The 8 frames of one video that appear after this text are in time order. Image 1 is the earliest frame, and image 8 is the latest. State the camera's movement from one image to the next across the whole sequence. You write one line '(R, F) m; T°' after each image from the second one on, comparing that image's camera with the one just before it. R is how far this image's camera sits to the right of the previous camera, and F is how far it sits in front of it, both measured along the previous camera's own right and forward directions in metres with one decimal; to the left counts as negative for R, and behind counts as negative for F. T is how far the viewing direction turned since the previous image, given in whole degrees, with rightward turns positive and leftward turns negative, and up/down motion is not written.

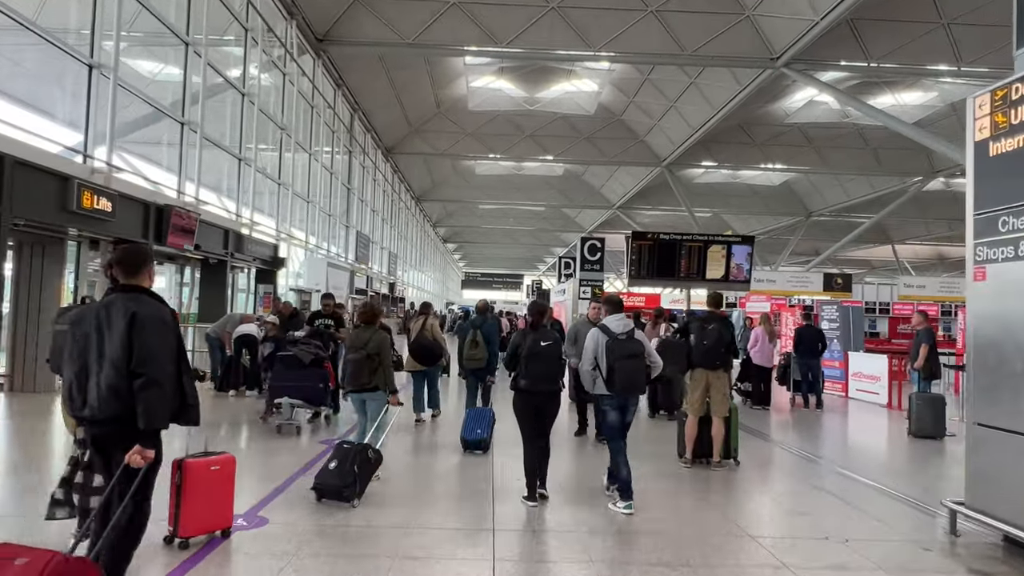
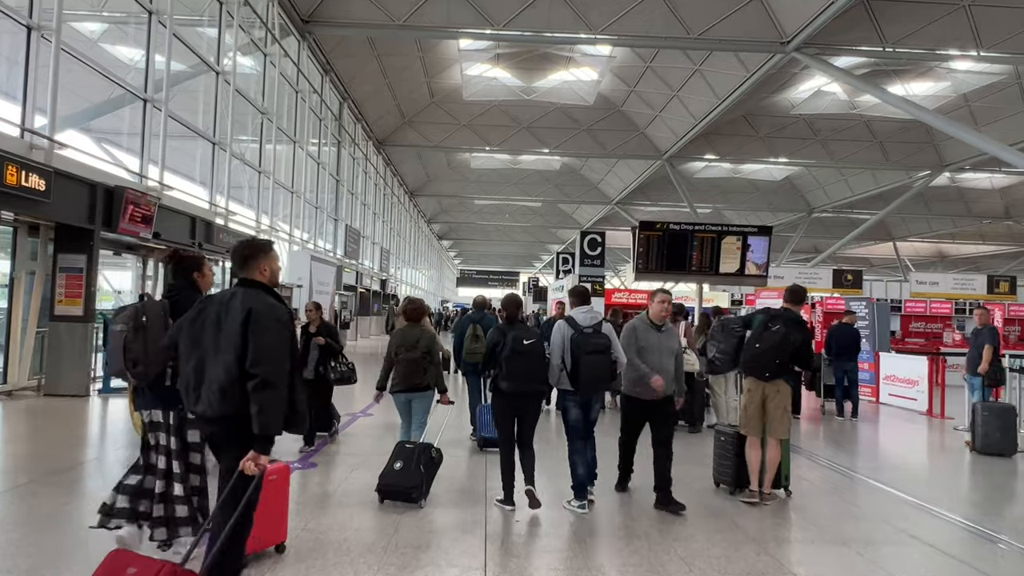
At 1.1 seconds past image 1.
(0.0, +0.9) m; 0°
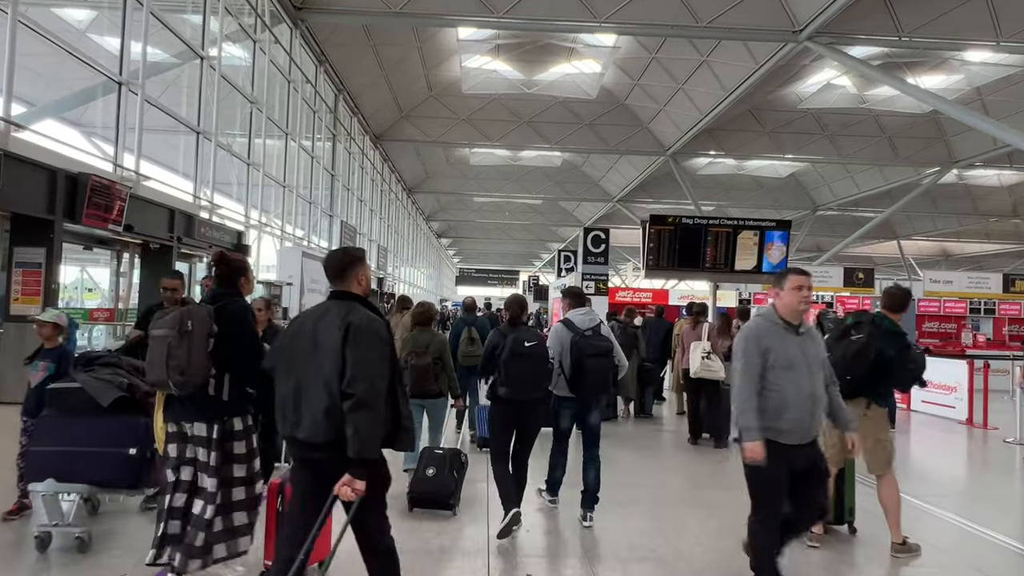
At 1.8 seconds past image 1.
(0.0, +0.6) m; 0°
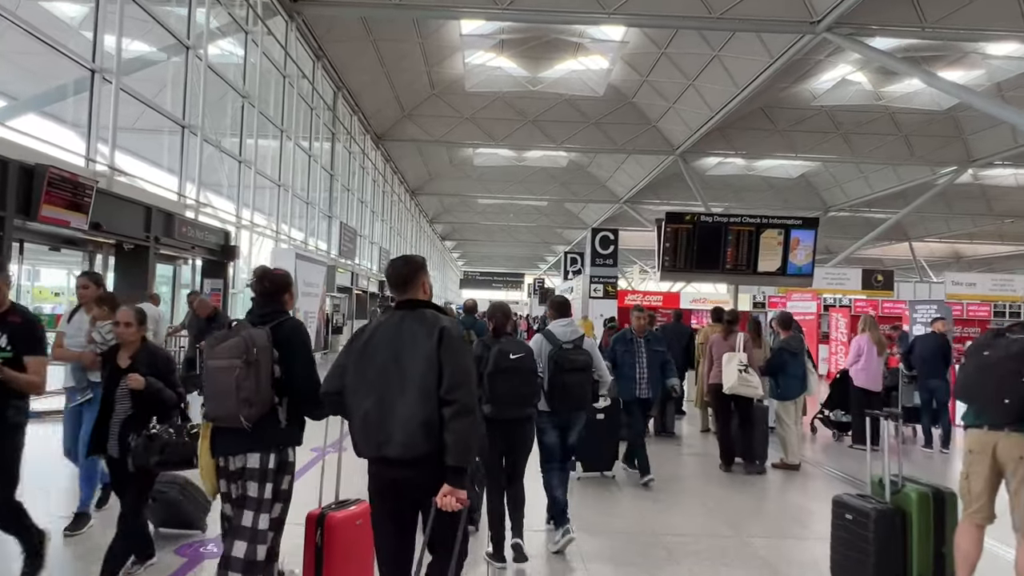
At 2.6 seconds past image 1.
(0.0, +0.7) m; 0°
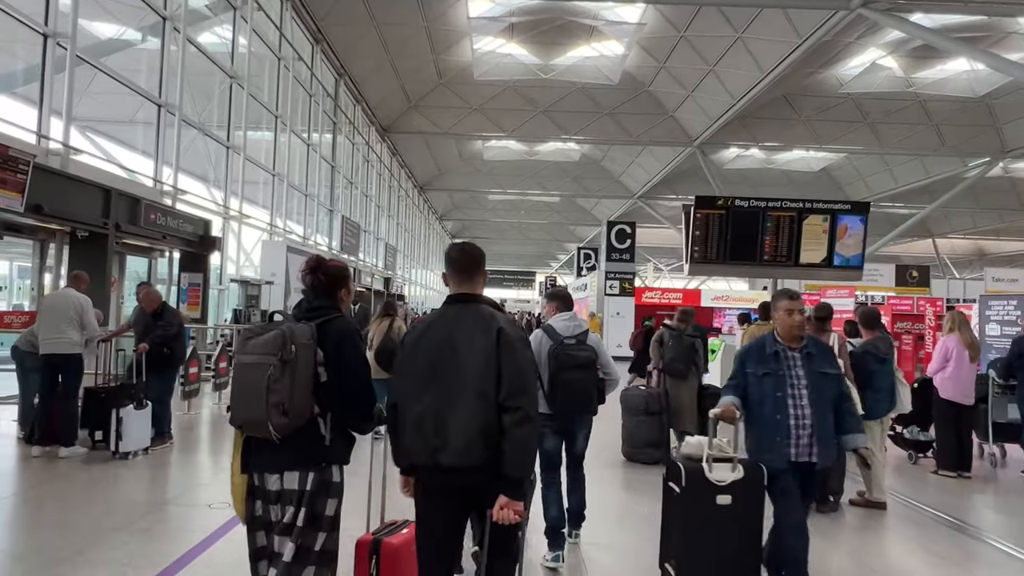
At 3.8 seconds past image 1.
(0.0, +1.0) m; -1°
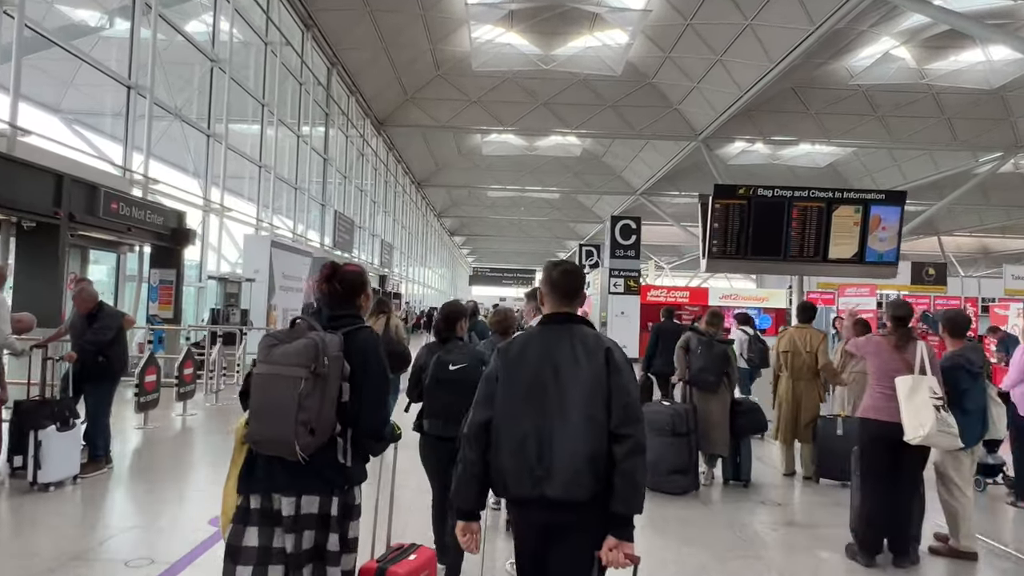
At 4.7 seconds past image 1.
(0.0, +0.7) m; 0°
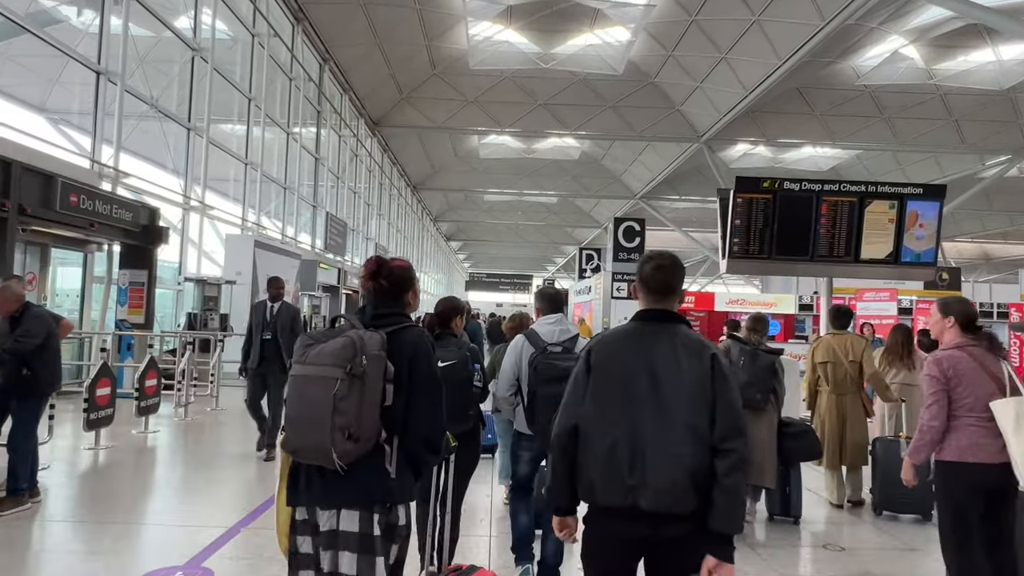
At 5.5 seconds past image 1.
(-0.1, +0.6) m; 0°
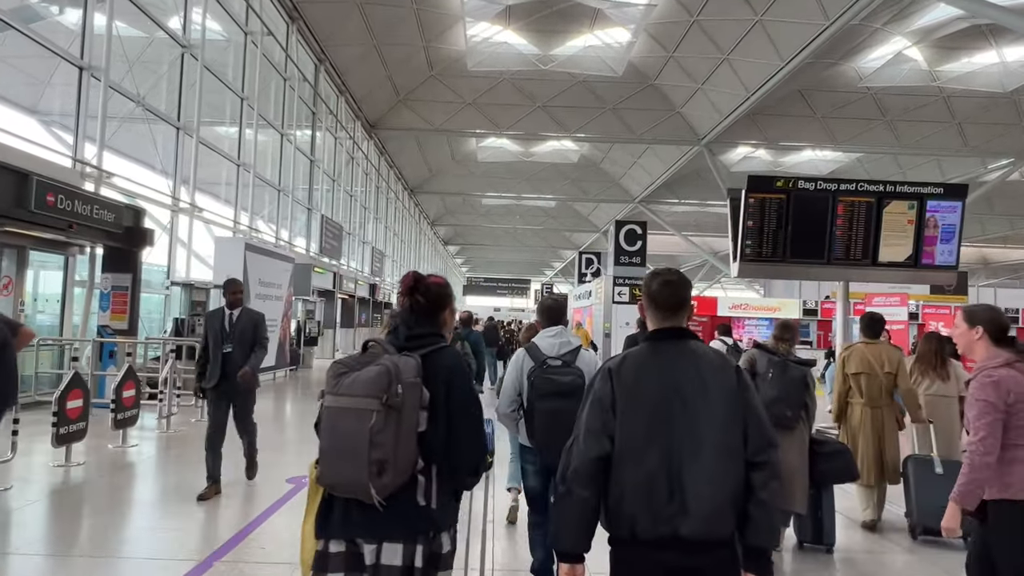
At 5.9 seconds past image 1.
(0.0, +0.3) m; 0°
